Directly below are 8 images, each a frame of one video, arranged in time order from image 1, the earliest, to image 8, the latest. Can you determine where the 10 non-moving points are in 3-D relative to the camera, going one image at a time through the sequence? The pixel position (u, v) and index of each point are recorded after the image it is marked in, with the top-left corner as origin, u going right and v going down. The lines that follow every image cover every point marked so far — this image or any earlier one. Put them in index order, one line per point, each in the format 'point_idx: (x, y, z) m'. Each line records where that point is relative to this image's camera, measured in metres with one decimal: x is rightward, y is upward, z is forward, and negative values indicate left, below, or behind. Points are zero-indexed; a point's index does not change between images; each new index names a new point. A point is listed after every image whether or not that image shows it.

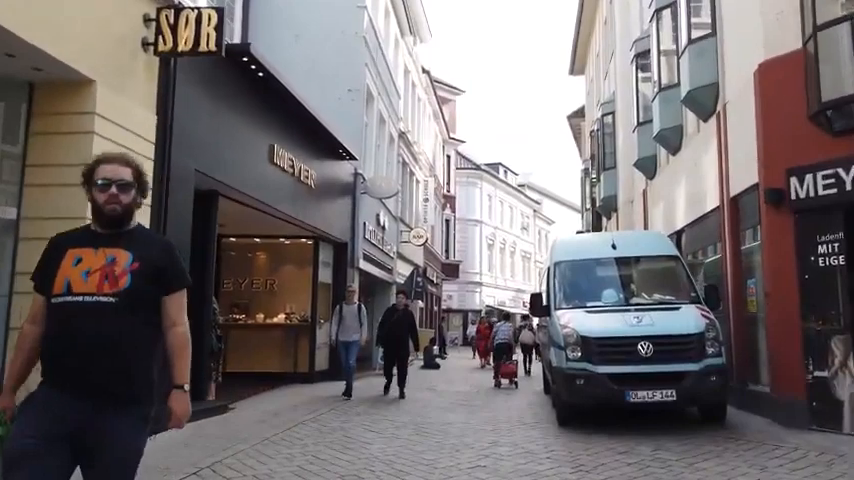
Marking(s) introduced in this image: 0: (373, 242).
0: (-1.6, -0.1, +19.9) m
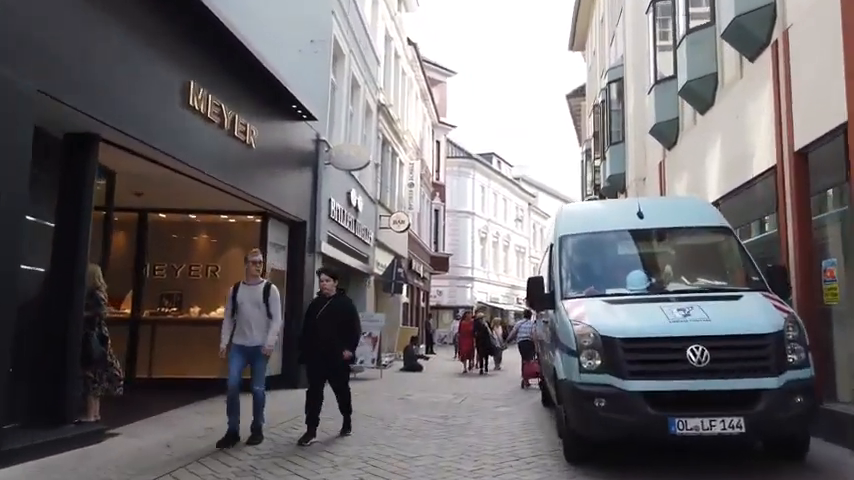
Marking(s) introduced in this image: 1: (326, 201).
0: (-2.2, +0.4, +17.0) m
1: (-2.4, +0.9, +15.4) m
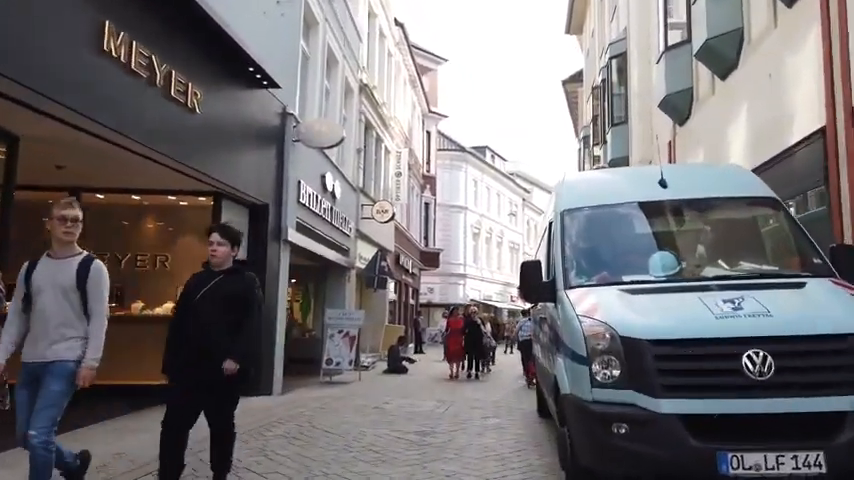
0: (-2.6, +0.7, +15.3) m
1: (-2.8, +1.2, +13.6) m
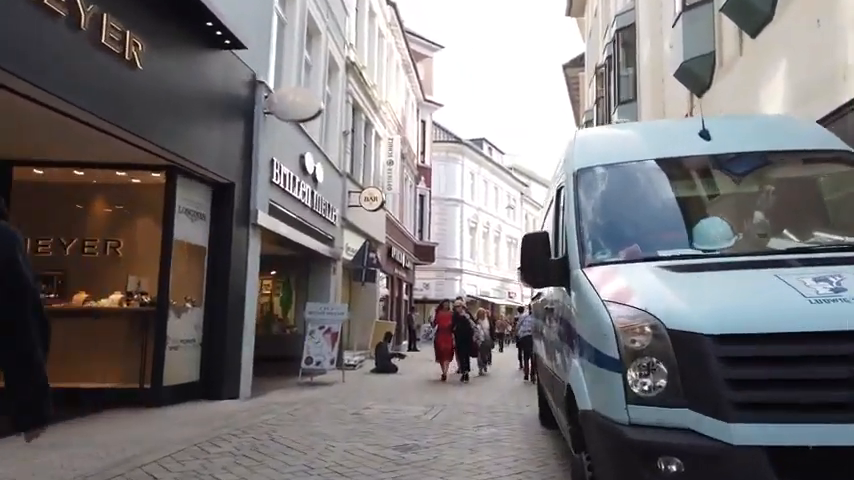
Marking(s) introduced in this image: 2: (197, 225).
0: (-2.9, +1.0, +13.8) m
1: (-3.1, +1.5, +12.2) m
2: (-3.8, +0.2, +10.5) m
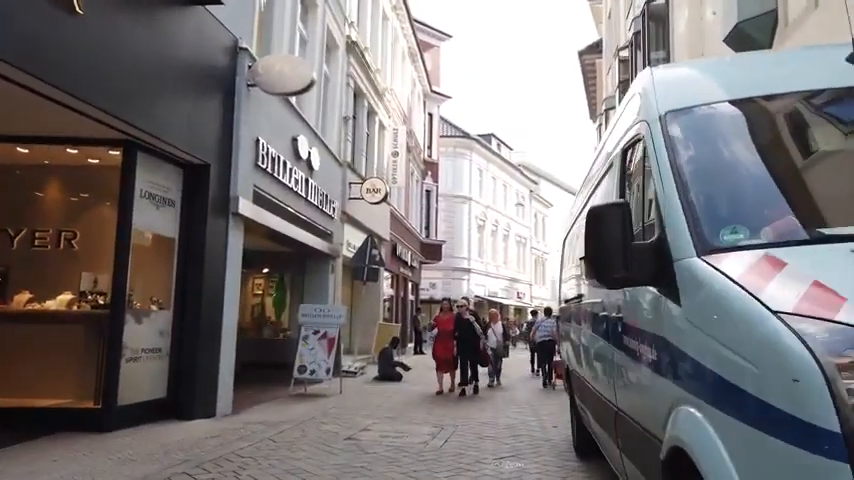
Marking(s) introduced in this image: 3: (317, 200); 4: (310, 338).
0: (-2.7, +1.1, +12.2) m
1: (-2.9, +1.6, +10.6) m
2: (-3.7, +0.4, +8.9) m
3: (-2.5, +0.9, +14.3) m
4: (-2.4, -2.0, +12.9) m
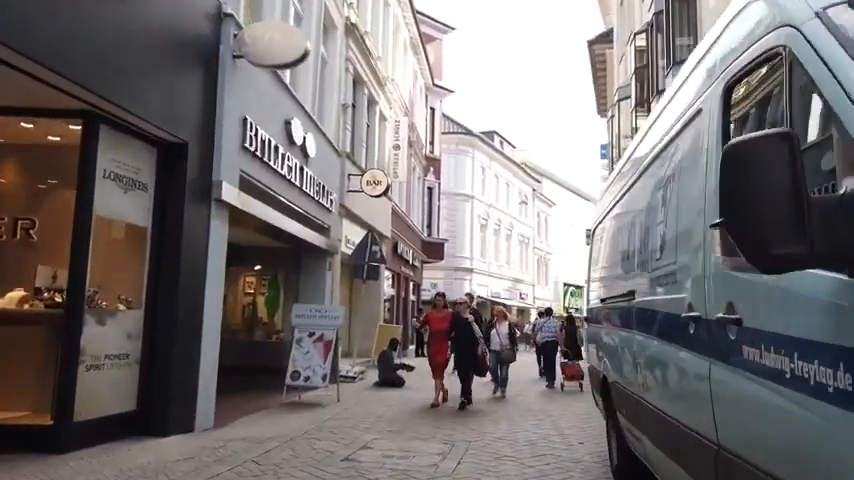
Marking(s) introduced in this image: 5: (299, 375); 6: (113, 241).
0: (-2.6, +1.3, +11.1) m
1: (-2.8, +1.7, +9.4) m
2: (-3.5, +0.5, +7.7) m
3: (-2.4, +1.0, +13.2) m
4: (-2.3, -1.9, +11.8) m
5: (-2.3, -2.5, +11.6) m
6: (-3.7, 0.0, +7.5) m
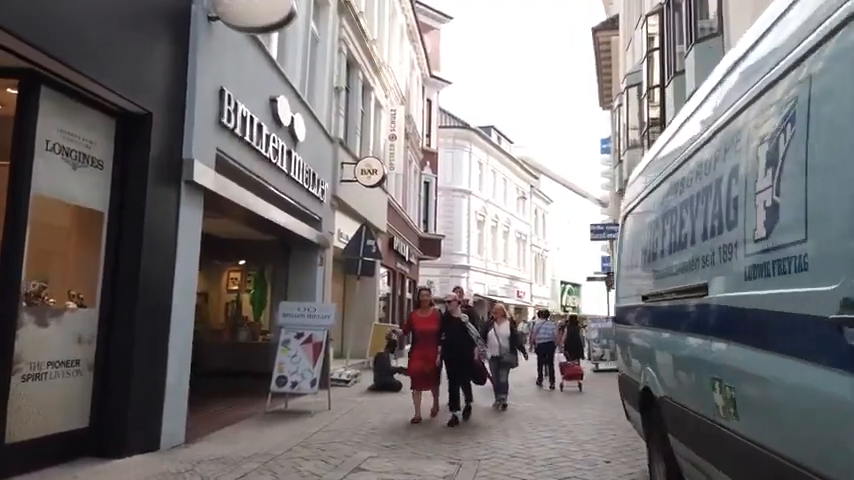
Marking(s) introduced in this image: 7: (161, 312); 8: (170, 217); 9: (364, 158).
0: (-2.6, +1.4, +9.9) m
1: (-2.8, +1.9, +8.3) m
2: (-3.5, +0.7, +6.6) m
3: (-2.4, +1.2, +12.0) m
4: (-2.3, -1.7, +10.6) m
5: (-2.3, -2.3, +10.5) m
6: (-3.6, +0.1, +6.3) m
7: (-3.0, -0.8, +7.1) m
8: (-3.0, +0.3, +7.2) m
9: (-1.5, +2.0, +15.4) m
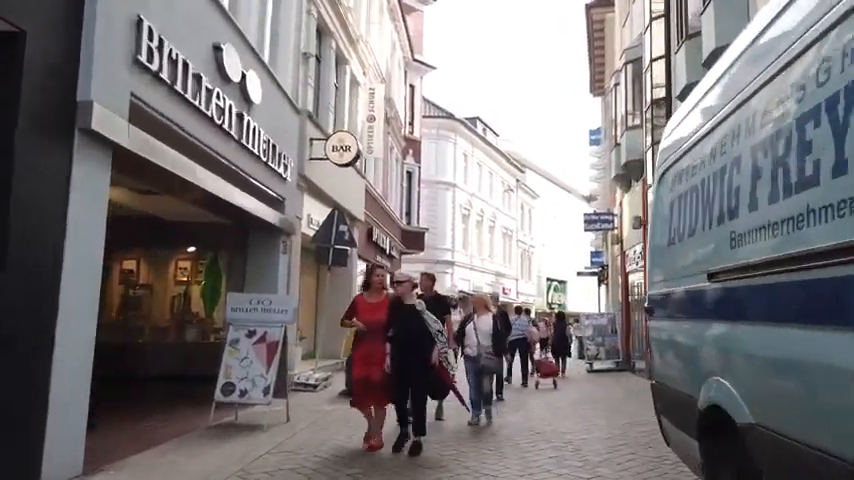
0: (-2.9, +1.7, +8.1) m
1: (-3.0, +2.2, +6.5) m
2: (-3.7, +0.9, +4.7) m
3: (-2.7, +1.5, +10.2) m
4: (-2.6, -1.4, +8.8) m
5: (-2.6, -2.0, +8.7) m
6: (-3.8, +0.4, +4.5) m
7: (-3.2, -0.6, +5.3) m
8: (-3.2, +0.5, +5.4) m
9: (-2.0, +2.3, +13.6) m
